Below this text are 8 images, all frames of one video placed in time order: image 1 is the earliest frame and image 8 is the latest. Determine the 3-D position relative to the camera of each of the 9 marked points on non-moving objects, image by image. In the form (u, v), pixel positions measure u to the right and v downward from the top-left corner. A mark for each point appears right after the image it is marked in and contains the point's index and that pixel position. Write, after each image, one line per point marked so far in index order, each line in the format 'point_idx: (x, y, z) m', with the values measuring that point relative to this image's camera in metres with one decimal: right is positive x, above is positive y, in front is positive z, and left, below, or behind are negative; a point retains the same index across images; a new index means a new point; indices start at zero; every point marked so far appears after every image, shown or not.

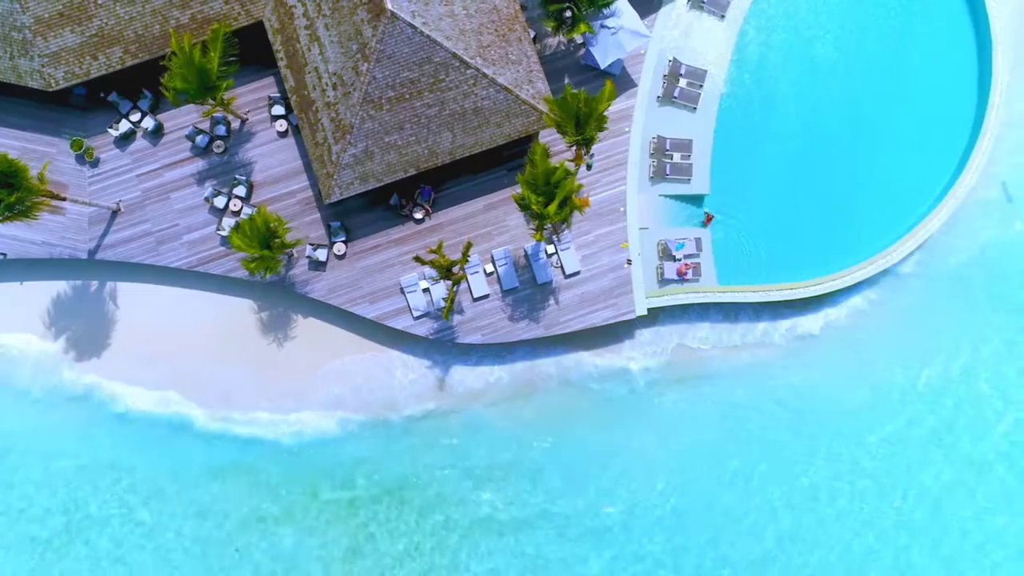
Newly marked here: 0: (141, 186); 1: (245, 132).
0: (-7.4, +2.0, +15.3) m
1: (-5.3, +3.1, +15.3) m
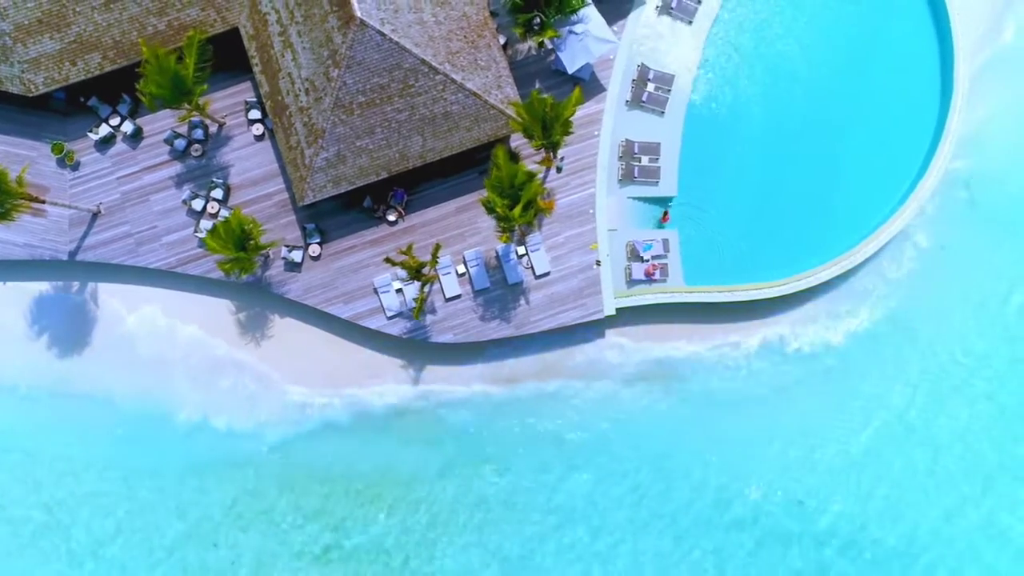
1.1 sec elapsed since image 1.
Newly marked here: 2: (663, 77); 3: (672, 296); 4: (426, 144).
0: (-8.0, +2.0, +15.6) m
1: (-5.9, +3.1, +15.6) m
2: (+3.1, +4.4, +15.9) m
3: (+3.2, -0.2, +15.6) m
4: (-1.6, +2.7, +14.3) m
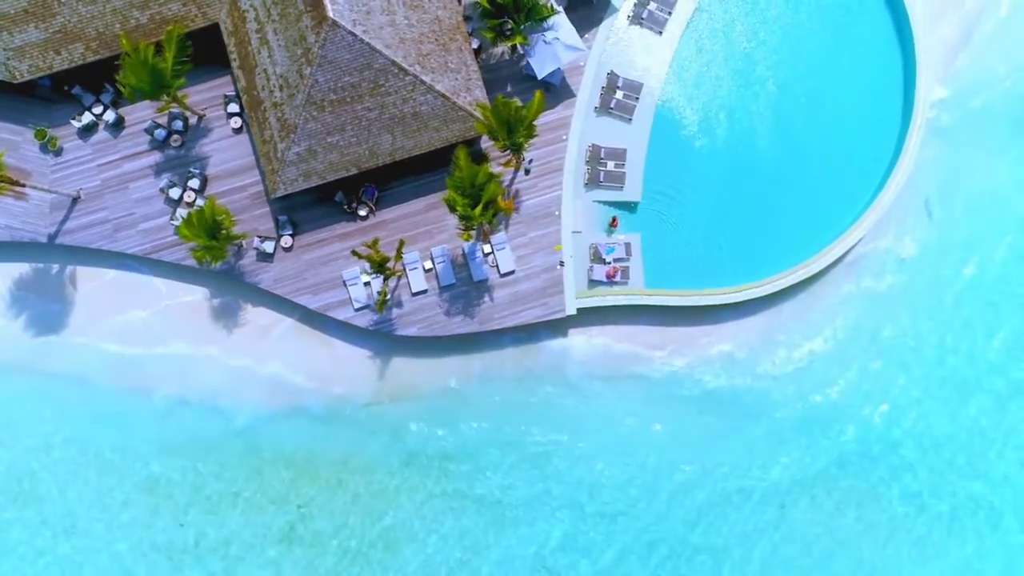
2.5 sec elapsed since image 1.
0: (-8.6, +2.4, +16.1) m
1: (-6.5, +3.3, +16.1) m
2: (+2.5, +4.3, +16.3) m
3: (+2.5, -0.2, +16.1) m
4: (-2.2, +2.8, +14.7) m
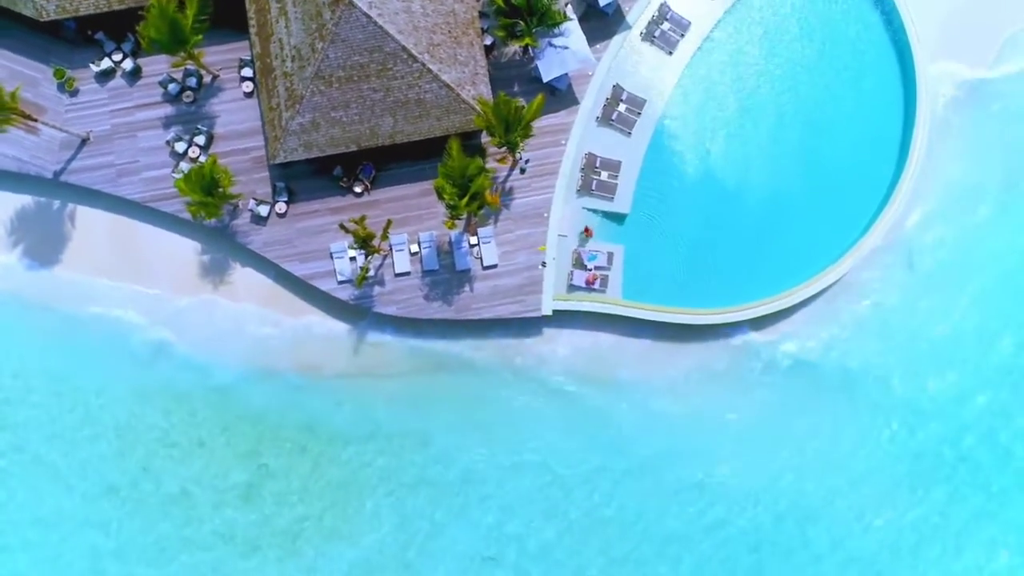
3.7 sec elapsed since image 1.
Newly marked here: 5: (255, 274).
0: (-8.6, +3.6, +16.5) m
1: (-6.4, +4.3, +16.5) m
2: (+2.7, +4.1, +16.6) m
3: (+2.0, -0.4, +16.4) m
4: (-2.3, +3.2, +15.2) m
5: (-5.7, +0.3, +17.1) m
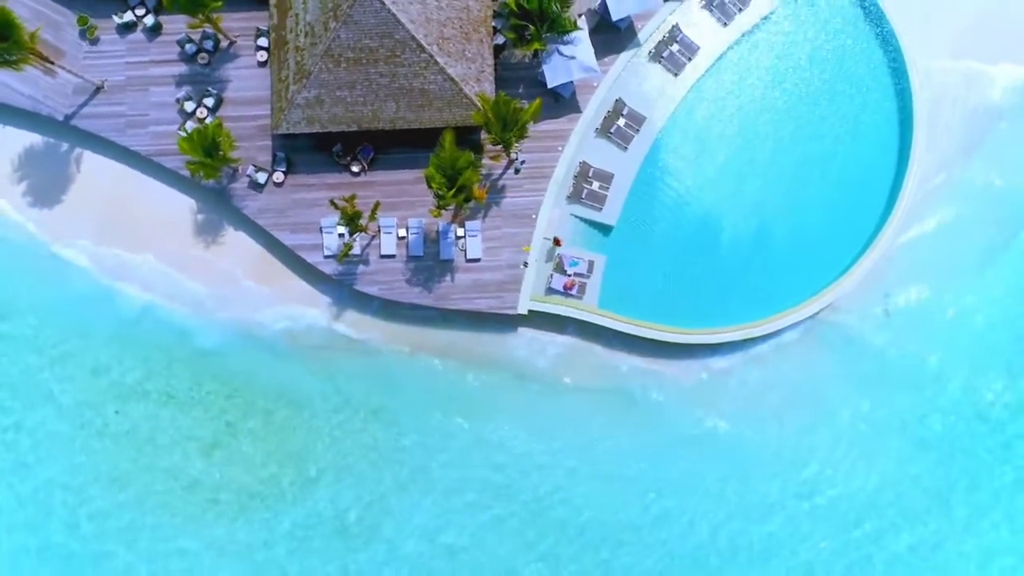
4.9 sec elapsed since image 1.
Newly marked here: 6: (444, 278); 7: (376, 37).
0: (-8.5, +4.8, +17.0) m
1: (-6.2, +5.2, +17.0) m
2: (+2.7, +3.8, +17.0) m
3: (+1.5, -0.6, +16.8) m
4: (-2.3, +3.6, +15.5) m
5: (-6.1, +1.2, +17.5) m
6: (-1.5, +0.2, +16.7) m
7: (-2.6, +4.9, +14.9) m
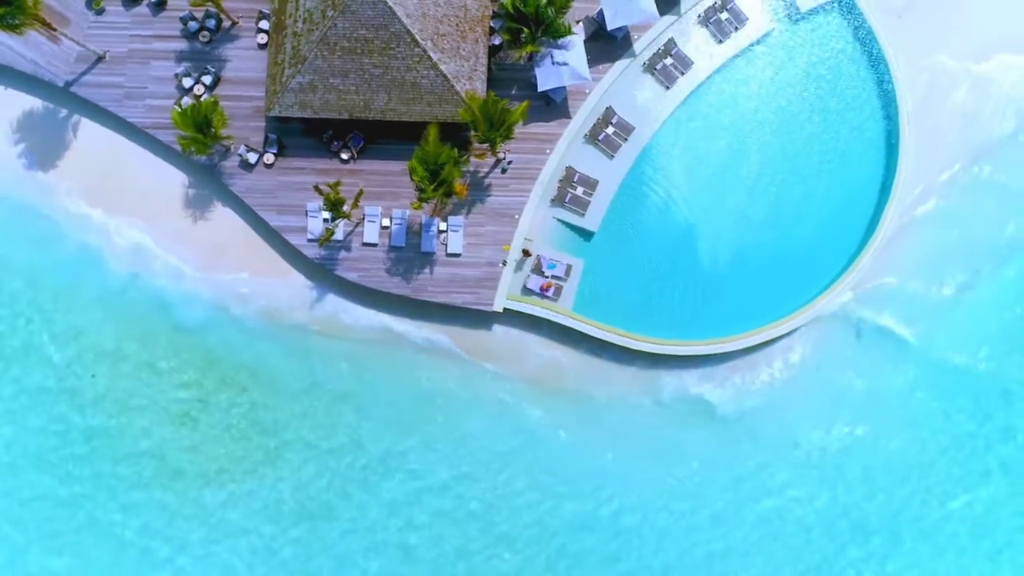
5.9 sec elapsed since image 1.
0: (-8.6, +5.5, +17.3) m
1: (-6.3, +5.7, +17.3) m
2: (+2.5, +3.7, +17.2) m
3: (+1.0, -0.6, +17.0) m
4: (-2.5, +3.8, +15.8) m
5: (-6.5, +1.7, +17.8) m
6: (-2.0, +0.4, +16.9) m
7: (-2.8, +5.1, +15.2) m
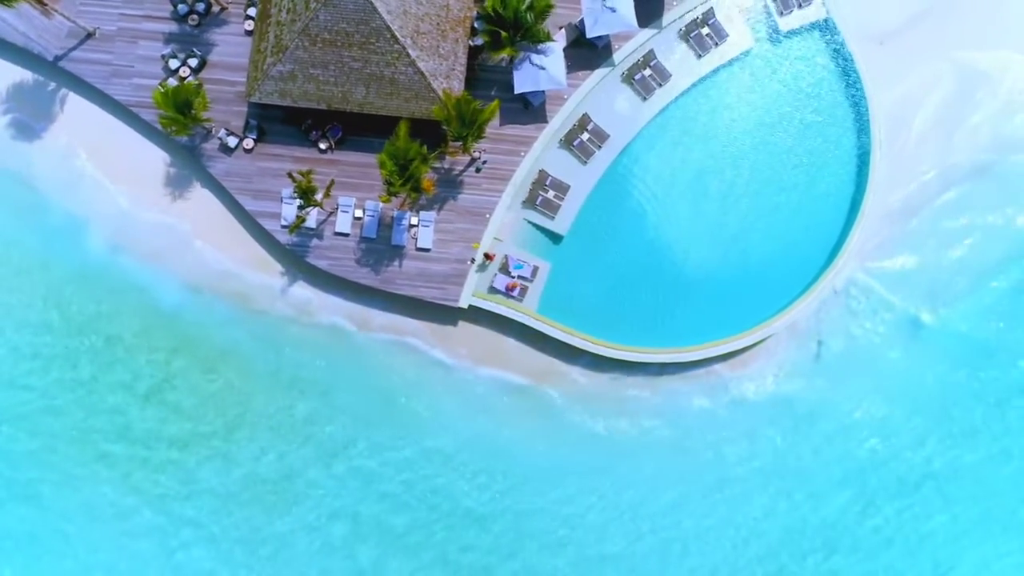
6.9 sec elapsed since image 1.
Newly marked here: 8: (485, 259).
0: (-9.0, +6.1, +17.6) m
1: (-6.7, +6.2, +17.6) m
2: (+2.0, +3.5, +17.5) m
3: (+0.2, -0.6, +17.3) m
4: (-3.0, +4.0, +16.1) m
5: (-7.1, +2.1, +18.1) m
6: (-2.7, +0.6, +17.2) m
7: (-3.2, +5.4, +15.5) m
8: (-0.6, +0.7, +17.2) m
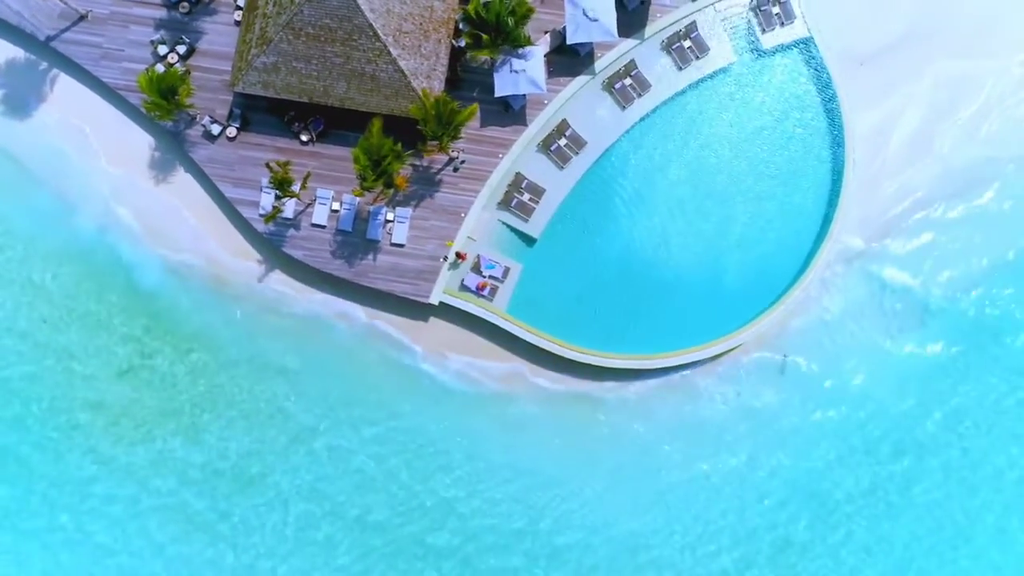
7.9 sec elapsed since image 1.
0: (-9.4, +6.6, +17.9) m
1: (-7.0, +6.5, +17.8) m
2: (+1.5, +3.4, +17.7) m
3: (-0.5, -0.6, +17.5) m
4: (-3.5, +4.2, +16.3) m
5: (-7.6, +2.5, +18.4) m
6: (-3.3, +0.7, +17.5) m
7: (-3.6, +5.5, +15.7) m
8: (-1.2, +0.7, +17.5) m
